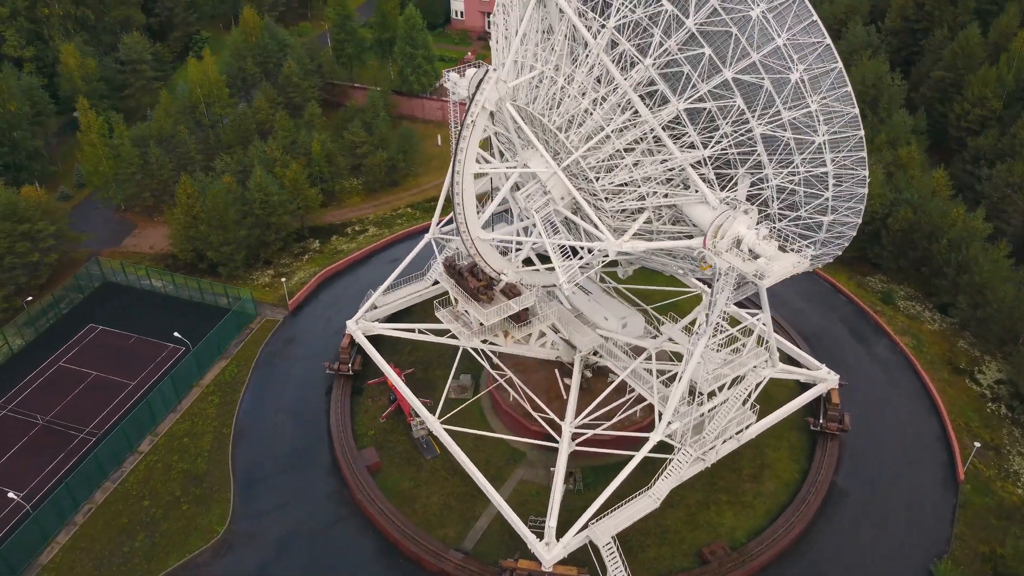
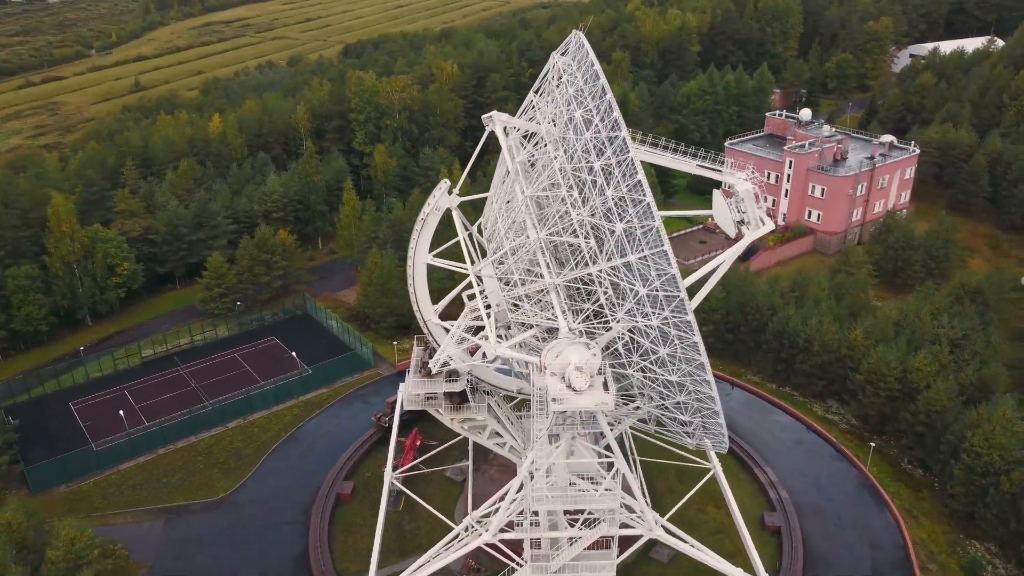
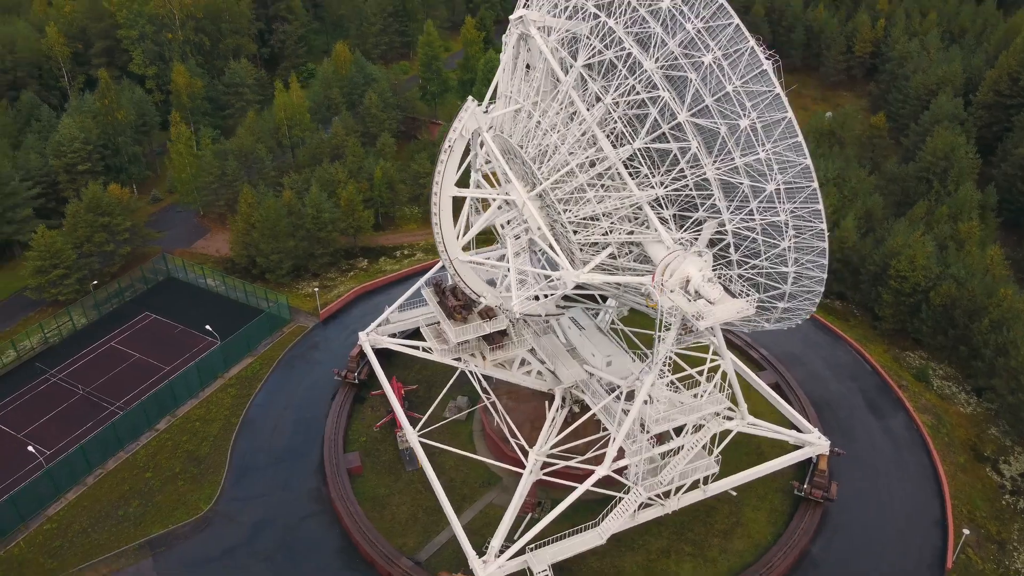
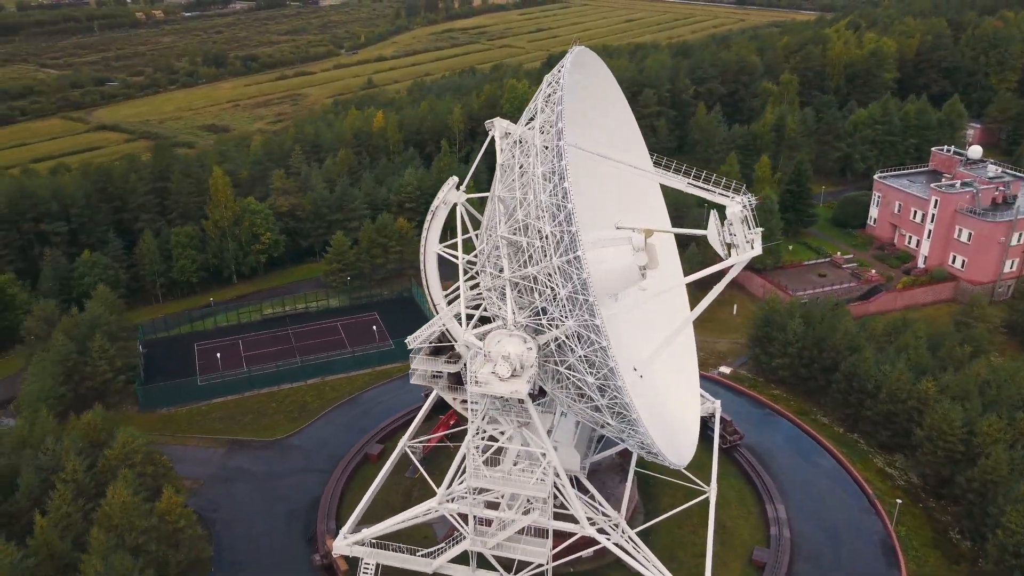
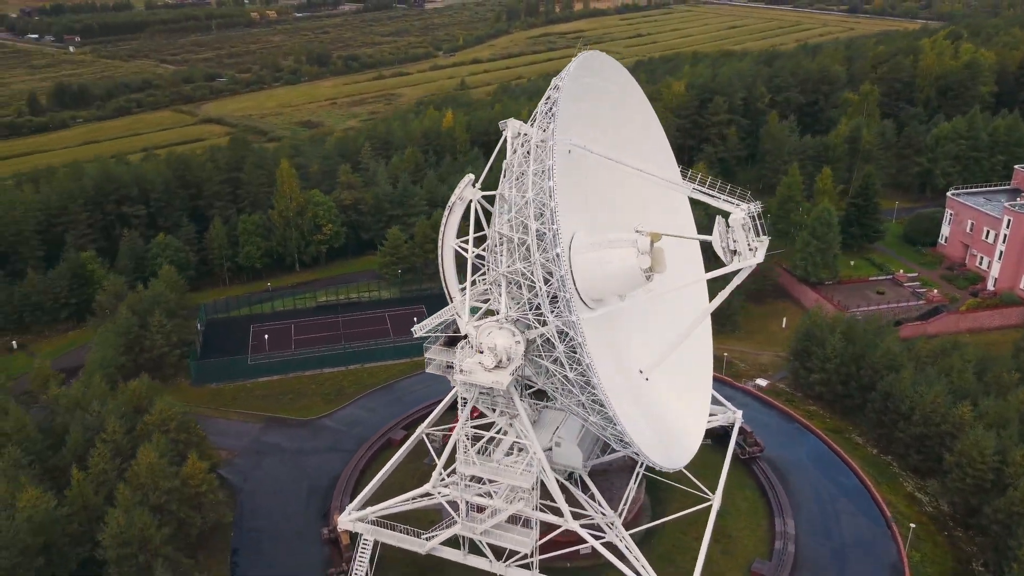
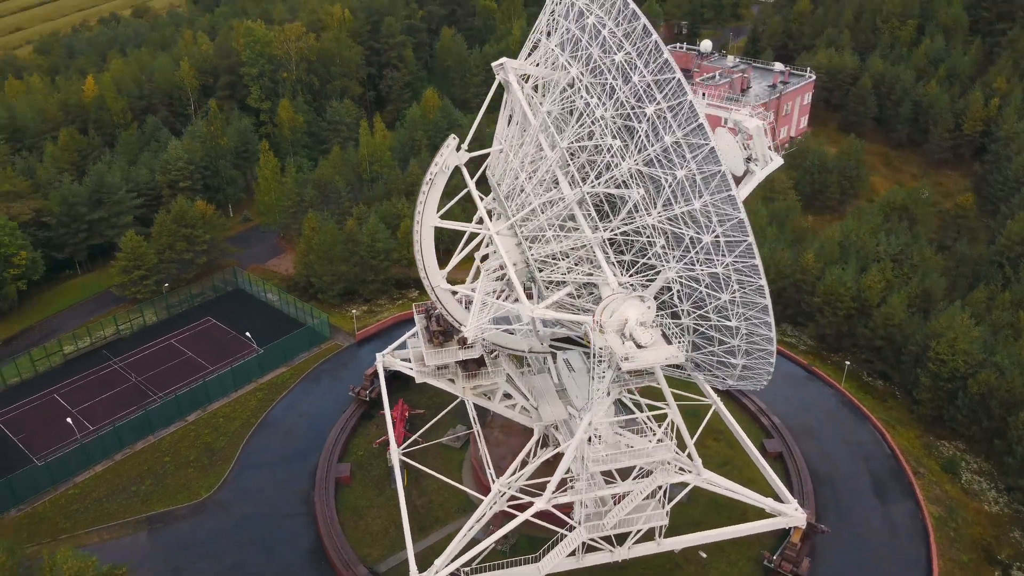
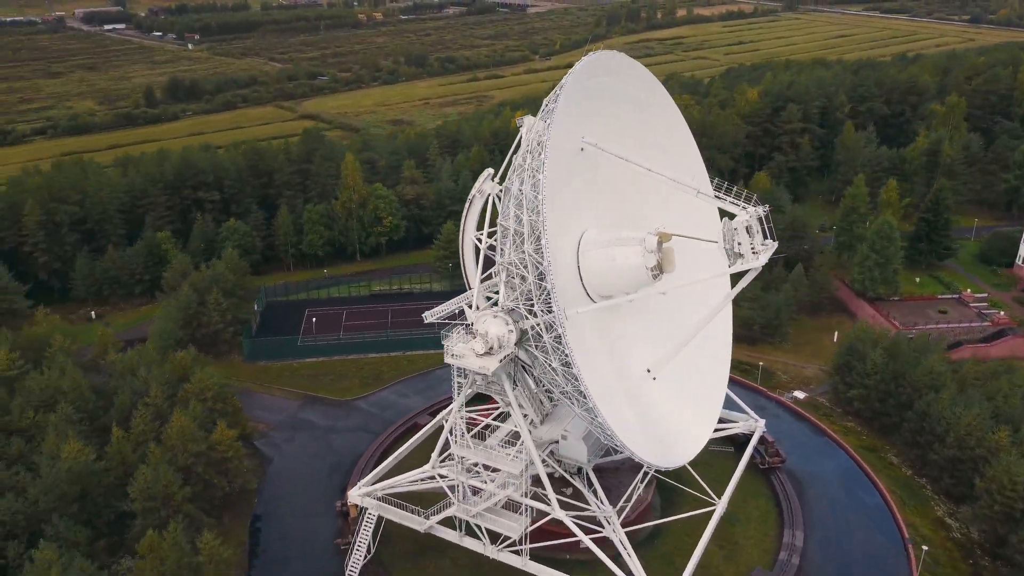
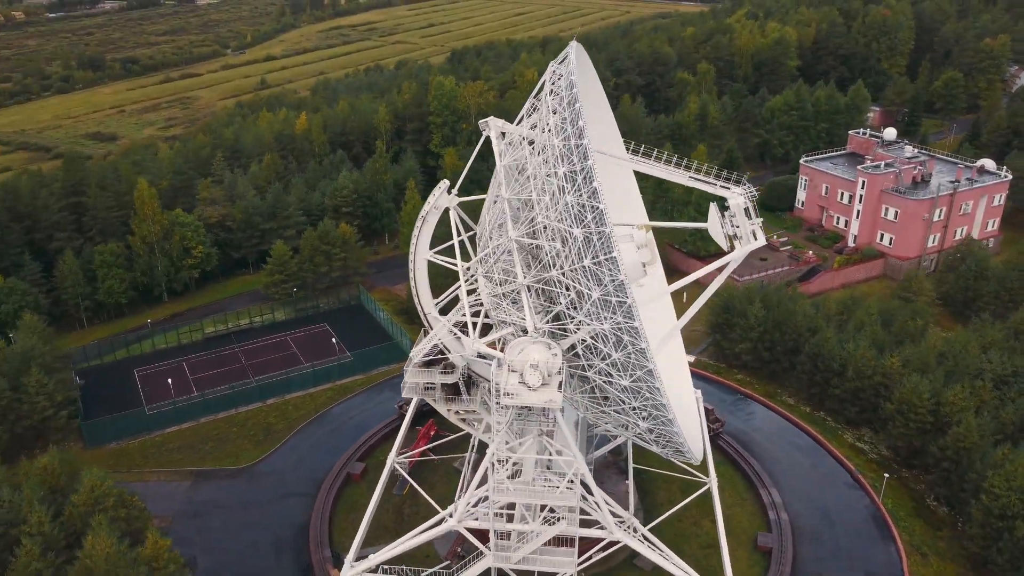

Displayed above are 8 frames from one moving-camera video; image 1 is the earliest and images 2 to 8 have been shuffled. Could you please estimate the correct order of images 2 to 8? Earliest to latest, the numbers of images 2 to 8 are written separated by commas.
3, 6, 2, 8, 4, 5, 7
